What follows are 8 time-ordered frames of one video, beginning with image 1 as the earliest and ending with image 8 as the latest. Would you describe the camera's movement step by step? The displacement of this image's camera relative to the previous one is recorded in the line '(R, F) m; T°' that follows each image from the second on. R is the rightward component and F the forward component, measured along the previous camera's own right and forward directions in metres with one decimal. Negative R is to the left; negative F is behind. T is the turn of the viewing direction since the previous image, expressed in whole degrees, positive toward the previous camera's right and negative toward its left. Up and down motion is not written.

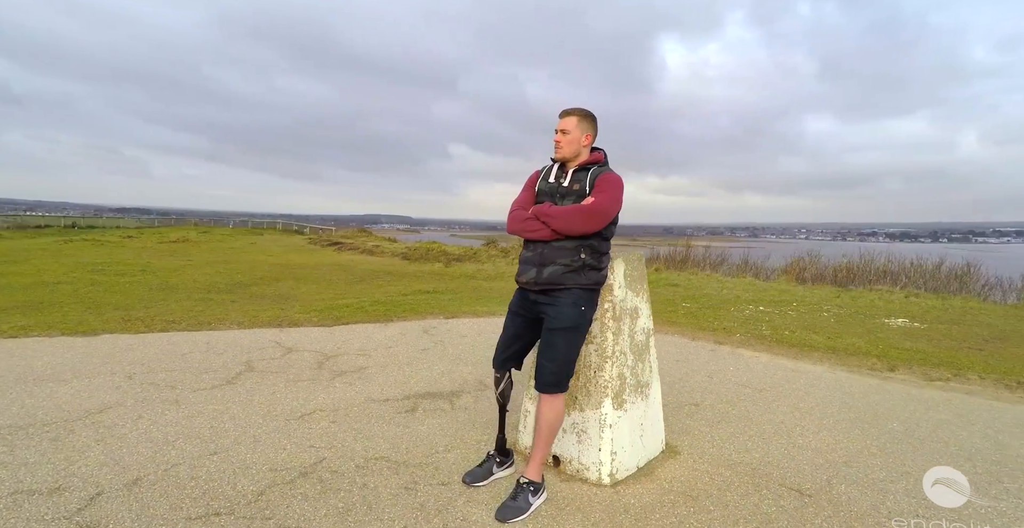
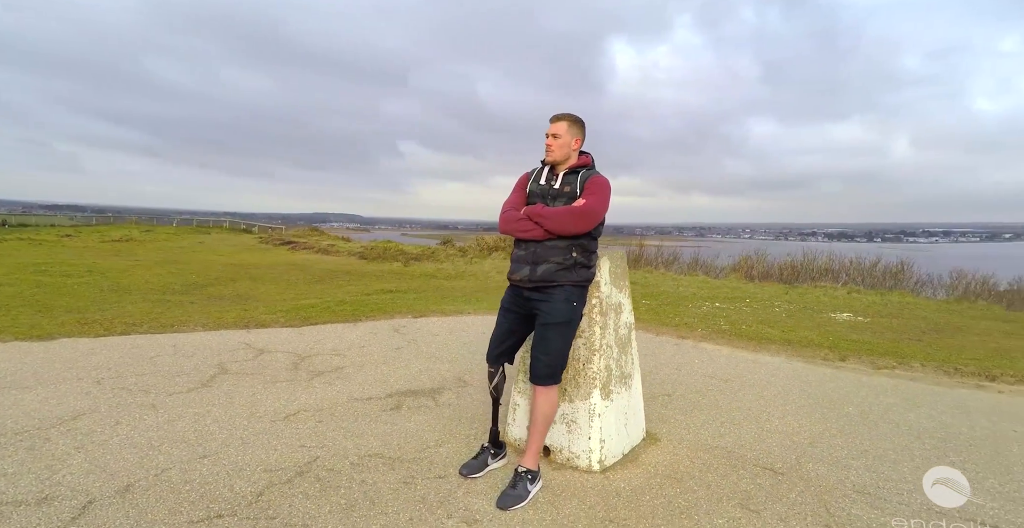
(+1.1, +0.3) m; -20°
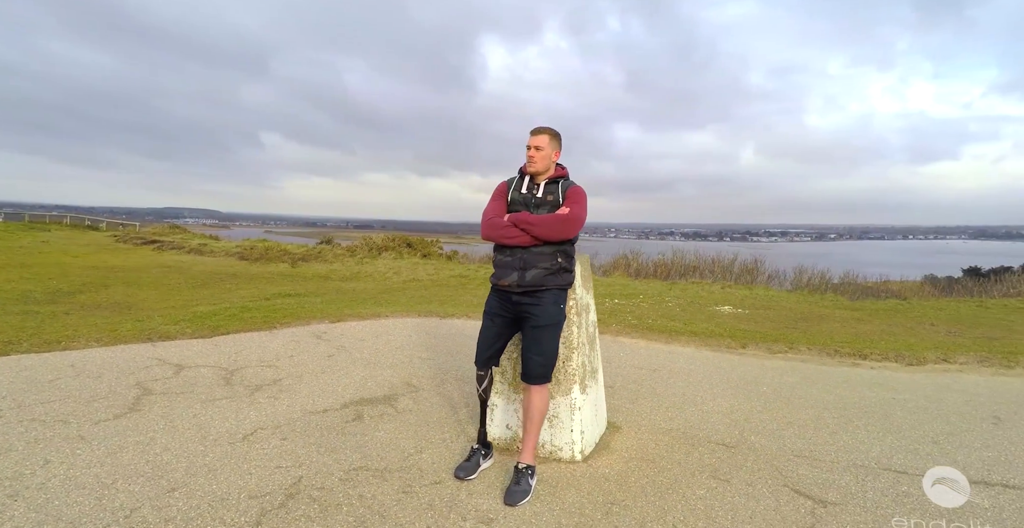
(-0.6, 0.0) m; +13°
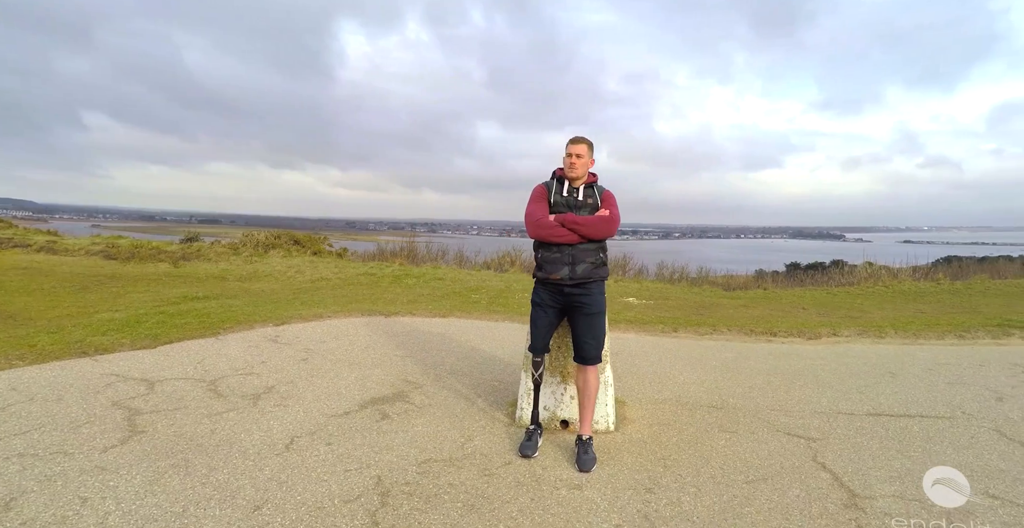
(-1.2, -0.1) m; +15°
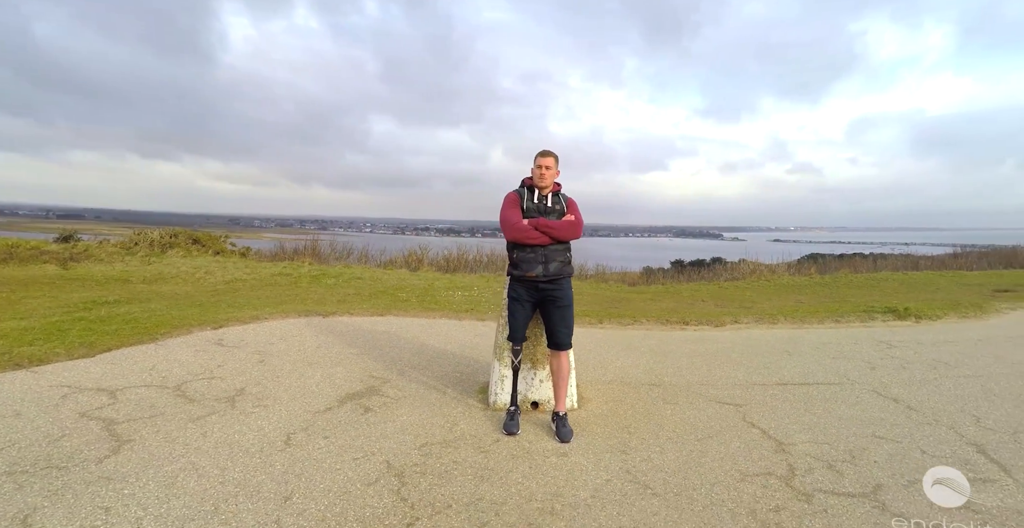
(-0.5, -0.3) m; +11°
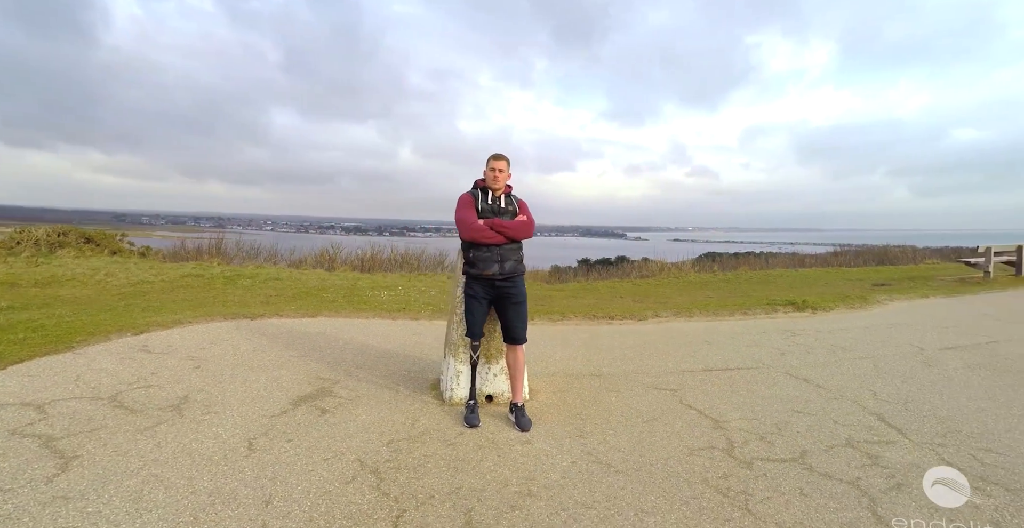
(-0.3, -0.2) m; +9°
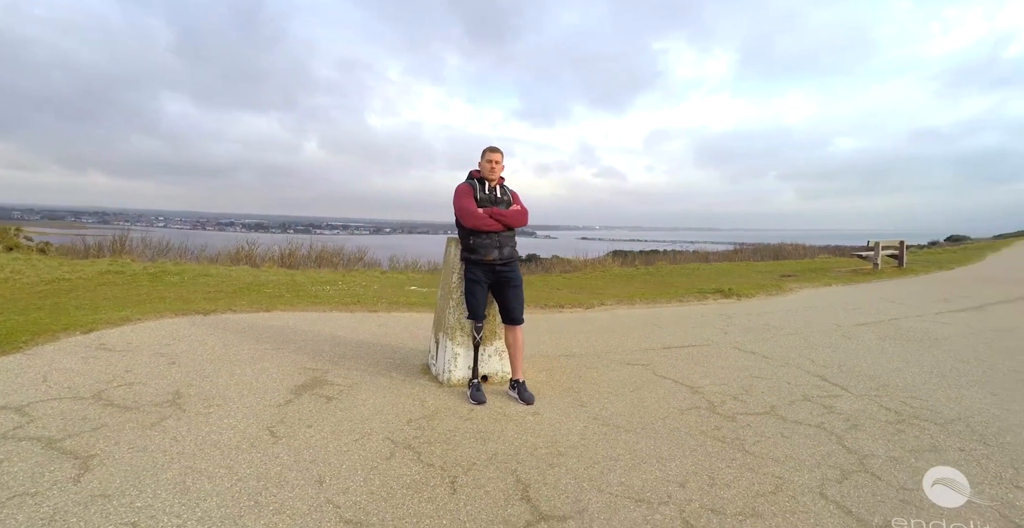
(-0.6, -0.2) m; +8°
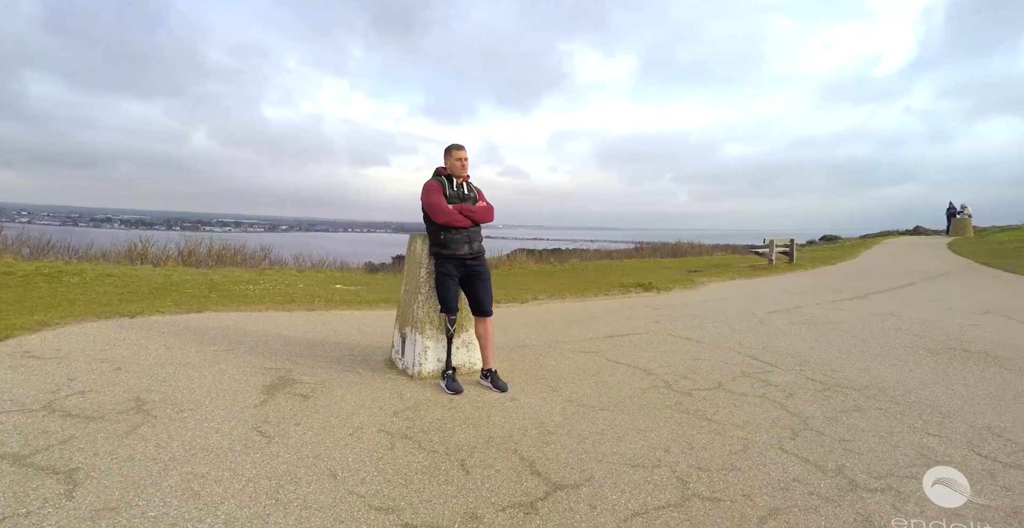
(-0.4, -0.2) m; +9°
